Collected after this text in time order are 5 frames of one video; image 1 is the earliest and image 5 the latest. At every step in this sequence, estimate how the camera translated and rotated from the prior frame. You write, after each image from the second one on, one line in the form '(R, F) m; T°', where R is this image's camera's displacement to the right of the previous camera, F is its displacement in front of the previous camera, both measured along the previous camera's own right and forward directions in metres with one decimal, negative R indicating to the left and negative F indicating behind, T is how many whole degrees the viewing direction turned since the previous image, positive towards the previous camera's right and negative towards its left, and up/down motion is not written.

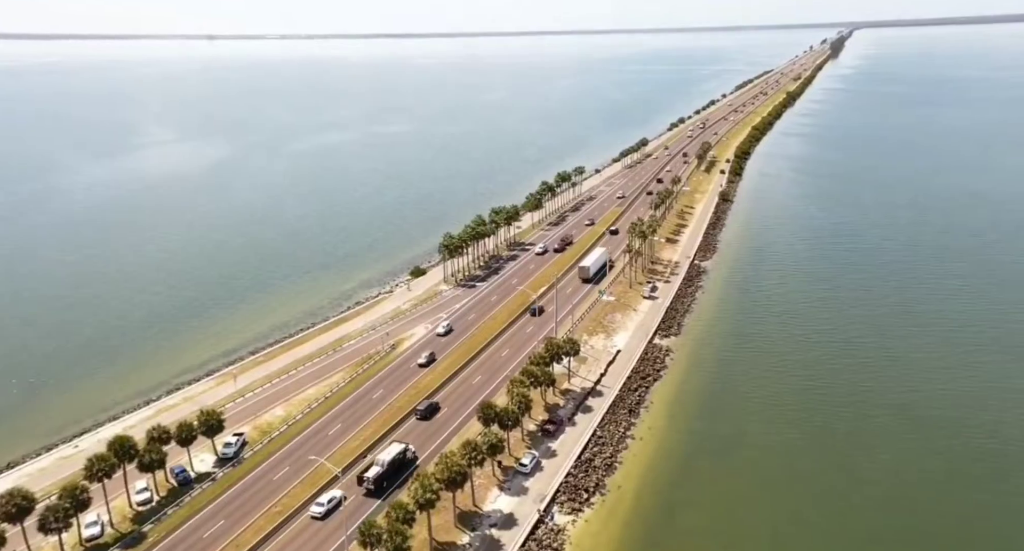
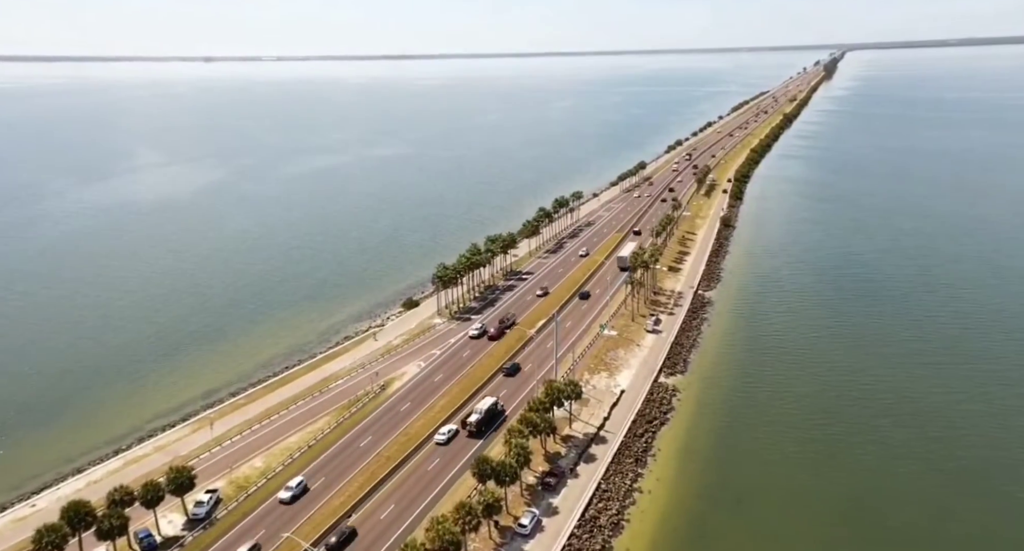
(0.0, +3.2) m; 0°
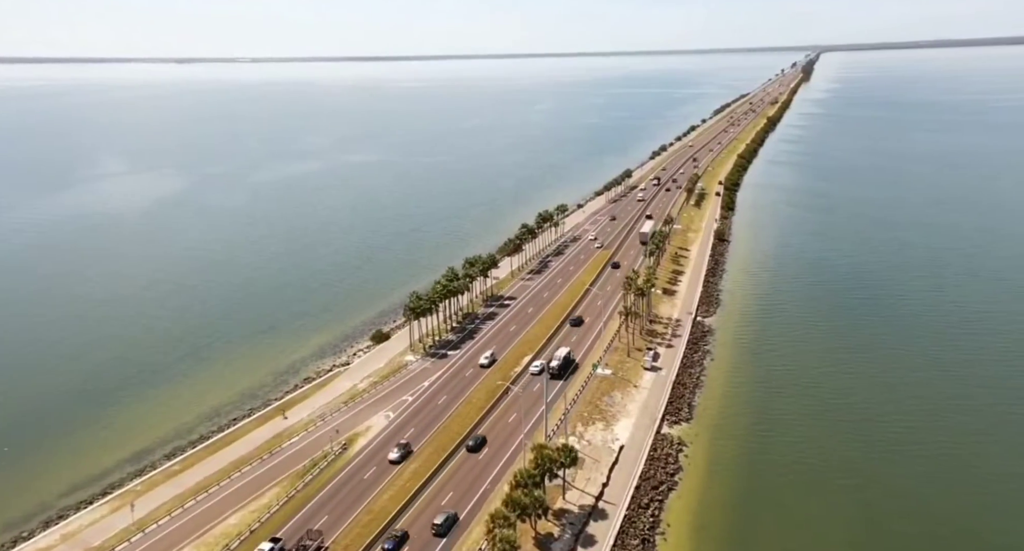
(+0.1, +7.6) m; +2°
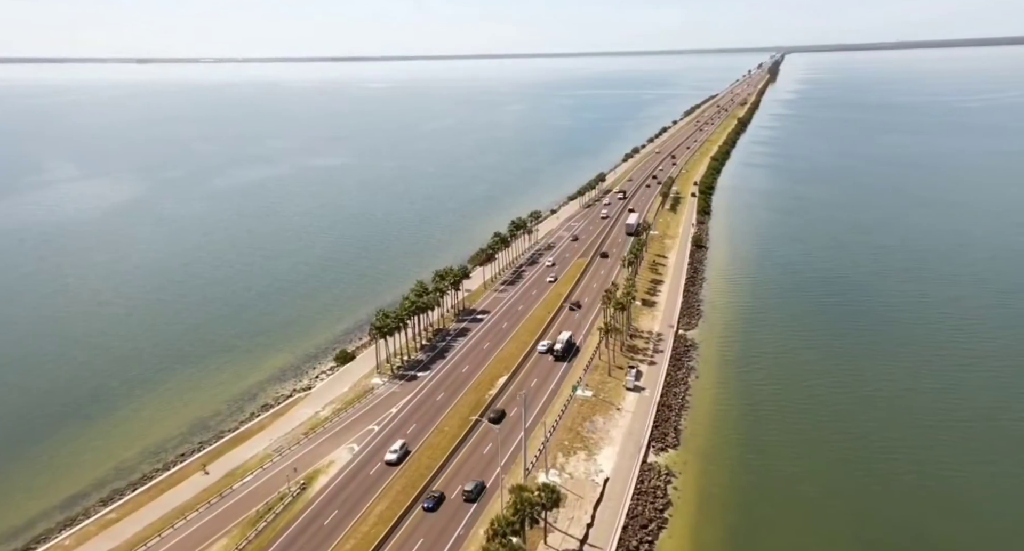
(0.0, +3.9) m; +3°
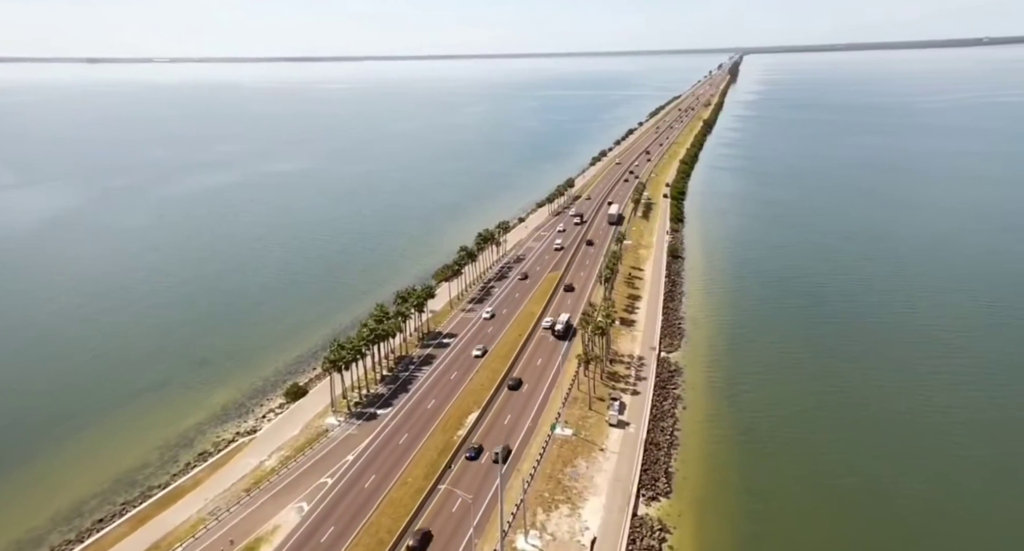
(-0.2, +5.6) m; +3°
